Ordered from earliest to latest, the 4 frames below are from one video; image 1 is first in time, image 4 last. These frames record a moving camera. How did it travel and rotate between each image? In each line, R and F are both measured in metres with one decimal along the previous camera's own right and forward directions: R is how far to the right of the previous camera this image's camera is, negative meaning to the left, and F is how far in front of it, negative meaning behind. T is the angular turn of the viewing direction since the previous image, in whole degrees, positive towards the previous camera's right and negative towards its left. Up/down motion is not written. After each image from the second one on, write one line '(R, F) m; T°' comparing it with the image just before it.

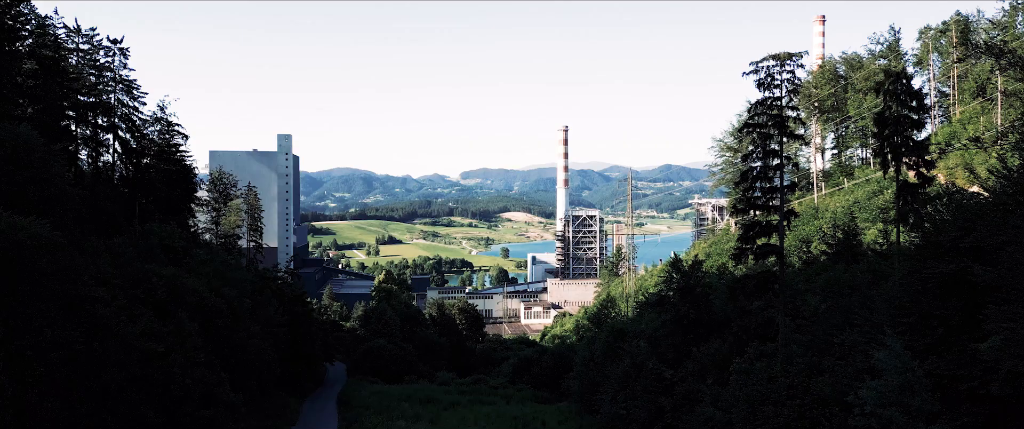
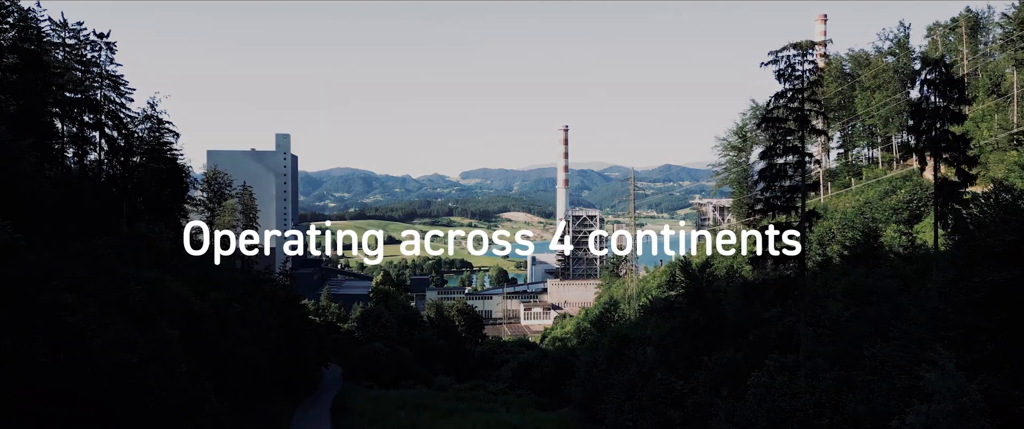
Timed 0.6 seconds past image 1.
(0.0, +0.7) m; 0°
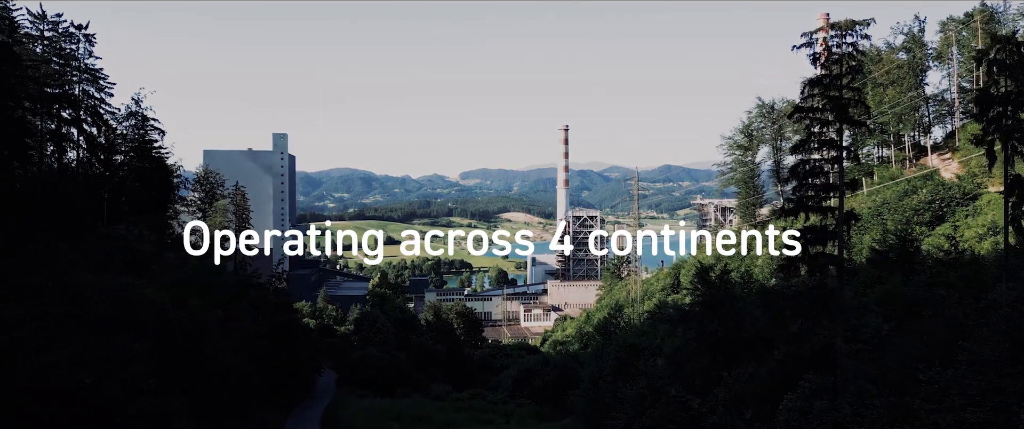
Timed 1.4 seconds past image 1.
(0.0, +1.0) m; 0°
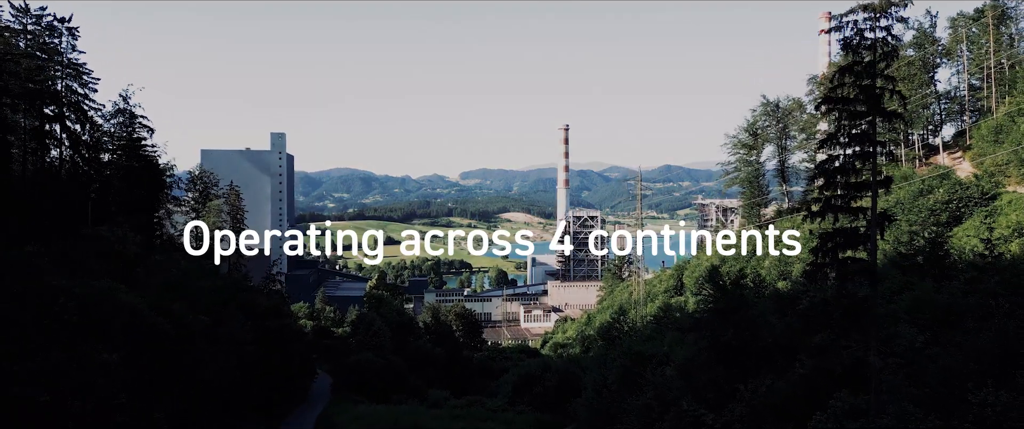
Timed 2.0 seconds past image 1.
(0.0, +0.7) m; 0°
